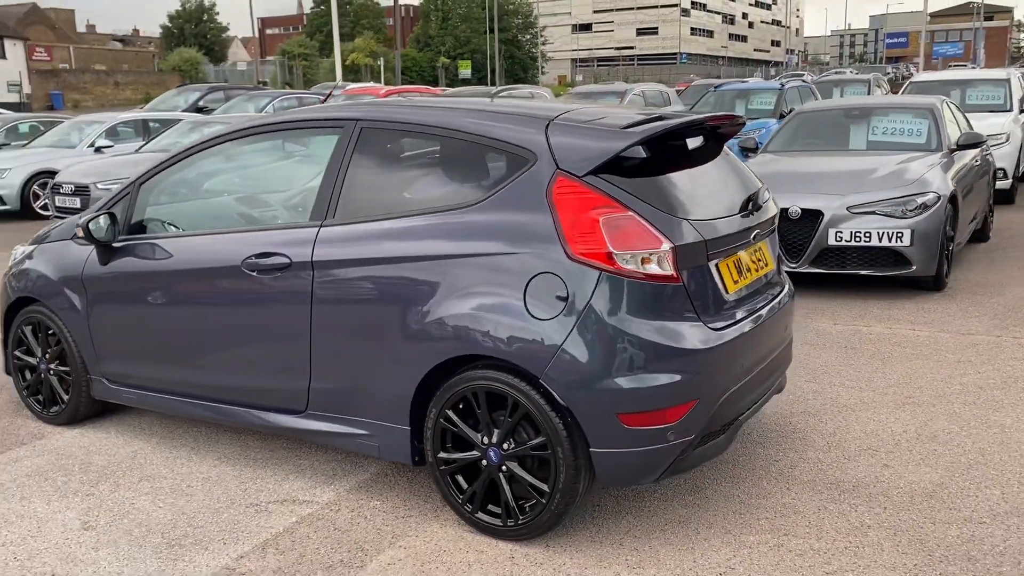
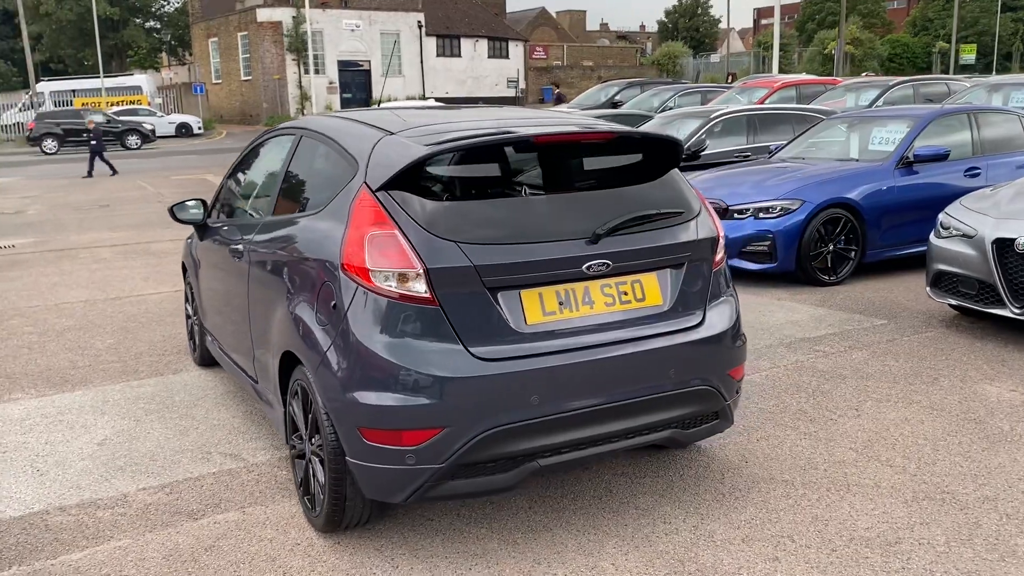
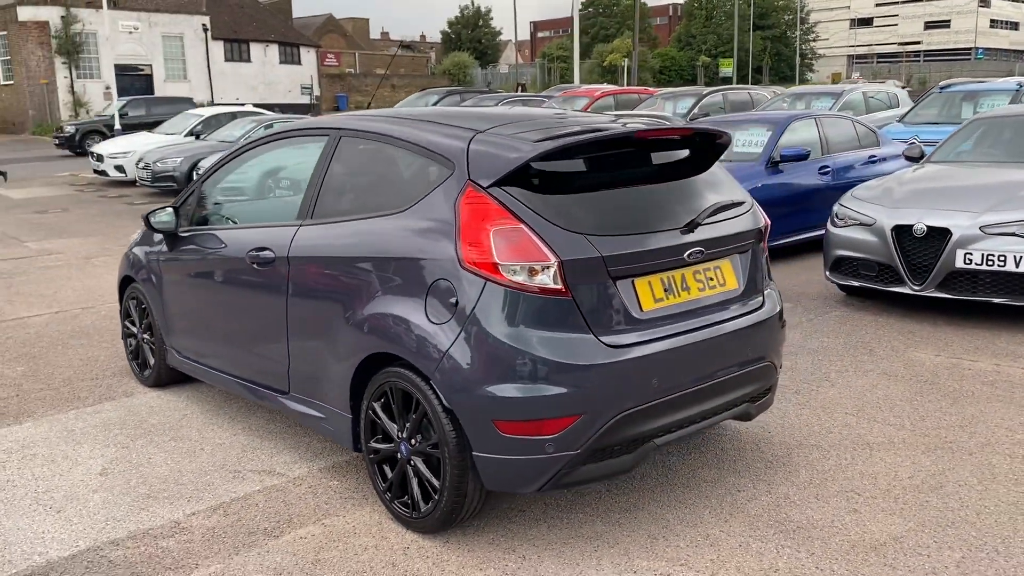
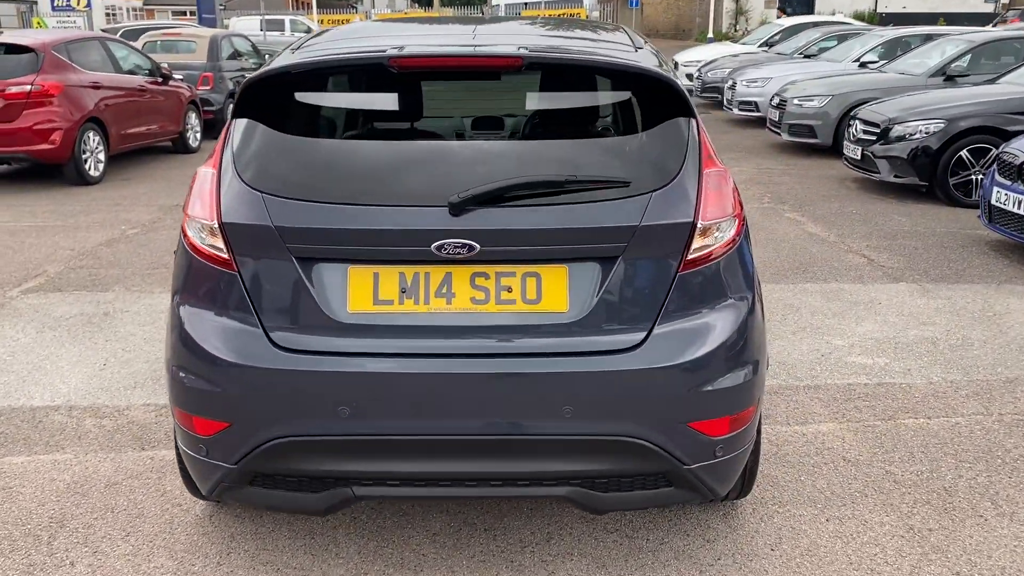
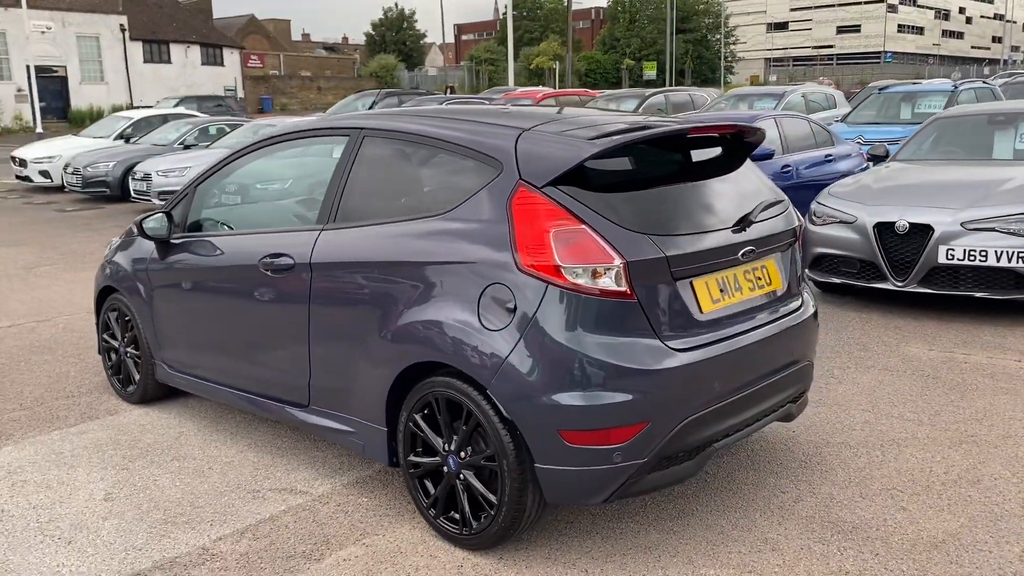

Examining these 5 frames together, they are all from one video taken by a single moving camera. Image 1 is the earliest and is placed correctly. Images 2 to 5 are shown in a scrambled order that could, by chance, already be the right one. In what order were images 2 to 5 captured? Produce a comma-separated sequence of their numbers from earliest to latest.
5, 3, 2, 4
